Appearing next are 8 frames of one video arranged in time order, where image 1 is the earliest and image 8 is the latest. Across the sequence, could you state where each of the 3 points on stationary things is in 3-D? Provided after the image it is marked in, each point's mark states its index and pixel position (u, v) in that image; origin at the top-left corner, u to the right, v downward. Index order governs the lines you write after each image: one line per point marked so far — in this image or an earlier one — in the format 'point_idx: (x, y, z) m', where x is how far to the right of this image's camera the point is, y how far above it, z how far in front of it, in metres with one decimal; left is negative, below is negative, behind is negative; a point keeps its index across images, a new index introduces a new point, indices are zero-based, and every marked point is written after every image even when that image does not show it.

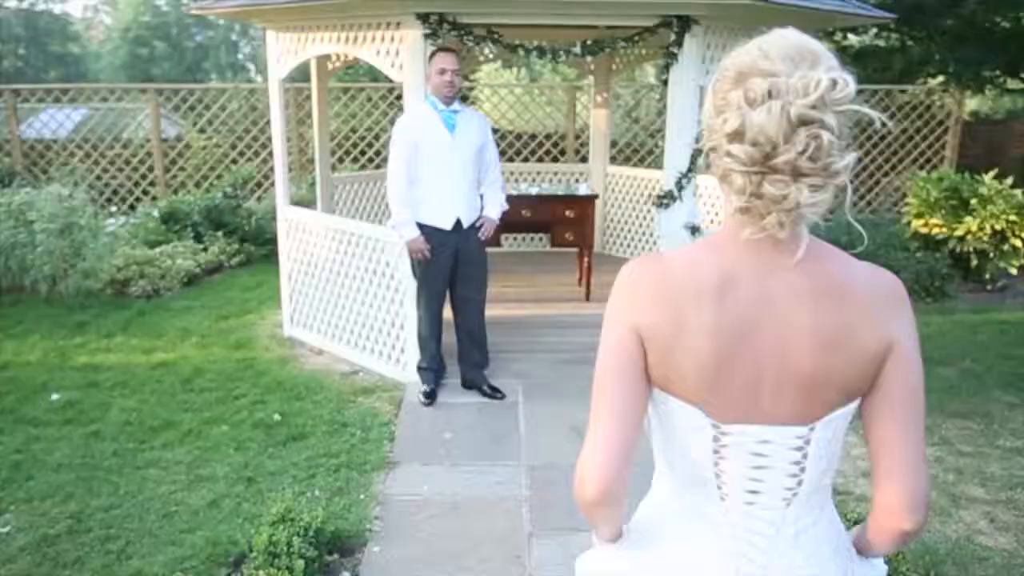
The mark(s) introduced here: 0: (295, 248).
0: (-1.6, +0.3, +5.9) m
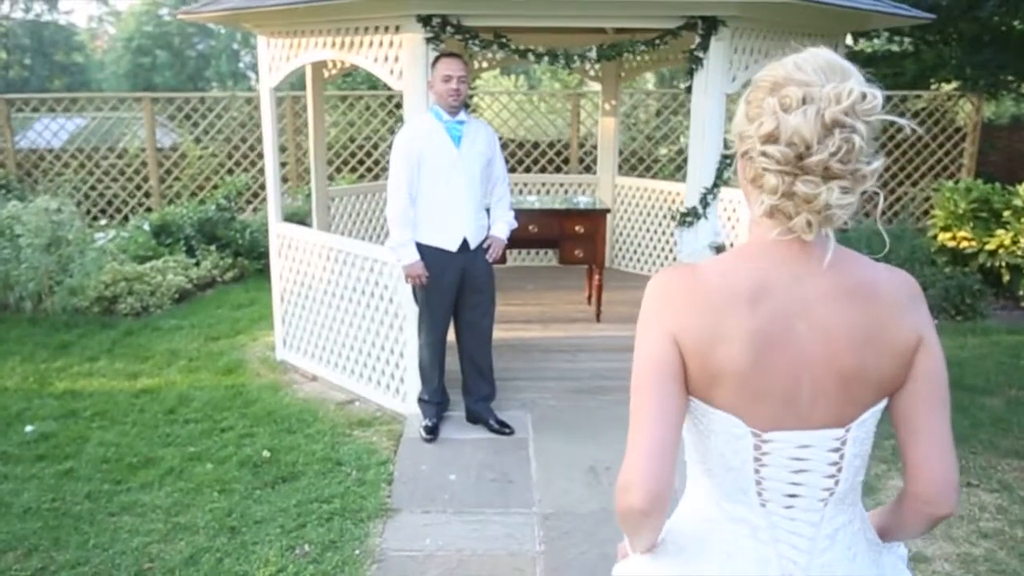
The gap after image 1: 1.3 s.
0: (-1.5, +0.1, +5.5) m
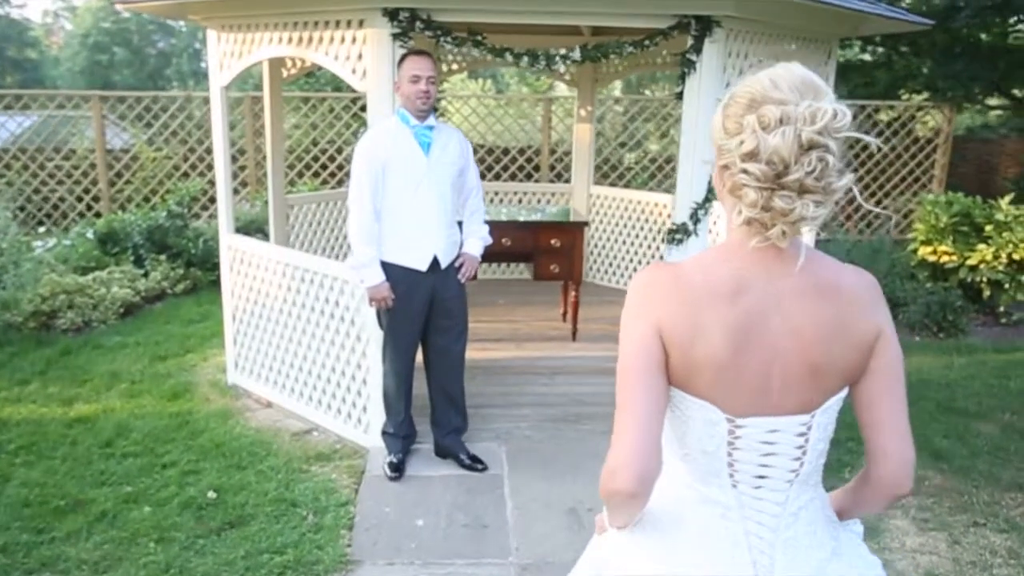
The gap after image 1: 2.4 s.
0: (-1.7, 0.0, +5.1) m
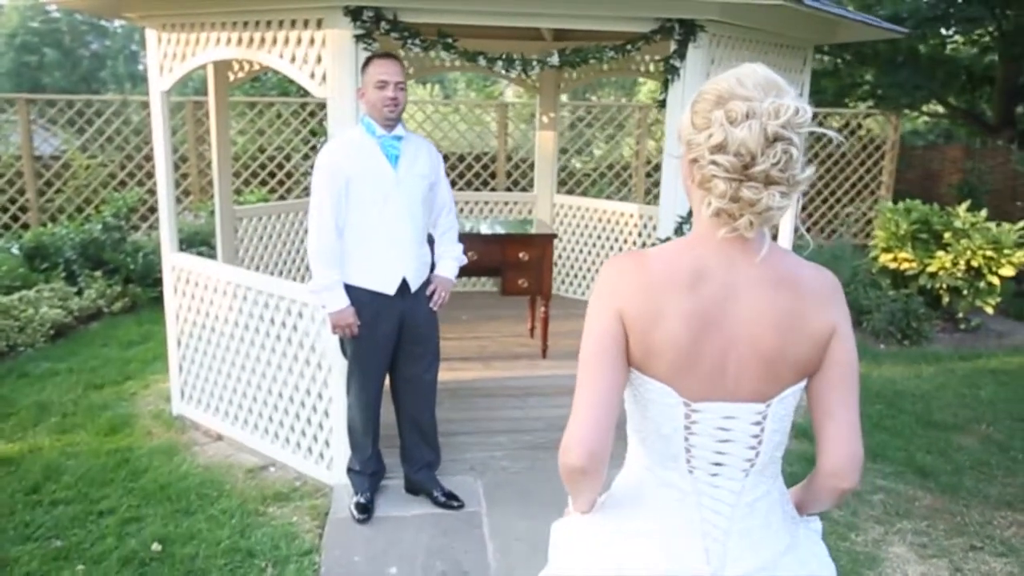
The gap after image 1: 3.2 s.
0: (-1.9, -0.1, +4.7) m
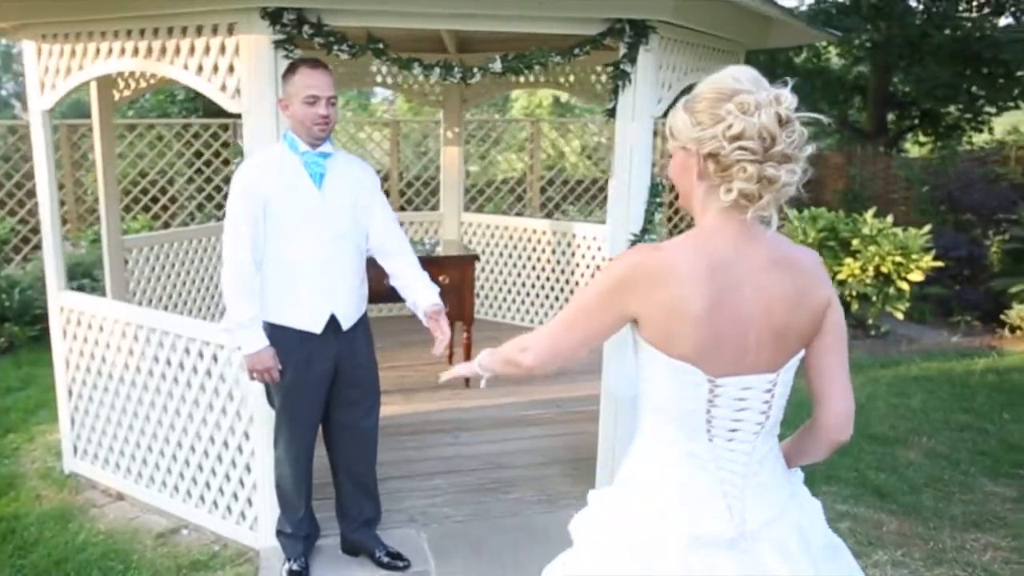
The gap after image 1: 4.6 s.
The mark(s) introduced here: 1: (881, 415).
0: (-2.2, -0.3, +4.1) m
1: (+2.8, -0.9, +6.1) m
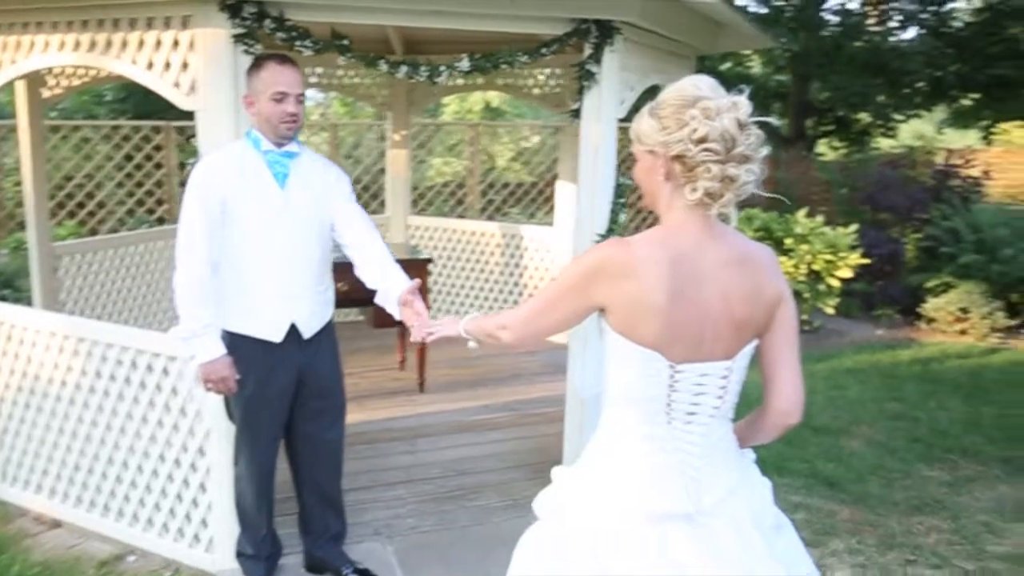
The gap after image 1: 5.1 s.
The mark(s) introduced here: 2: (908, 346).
0: (-2.4, -0.4, +3.8) m
1: (+2.4, -0.9, +6.3) m
2: (+4.0, -0.6, +8.3) m
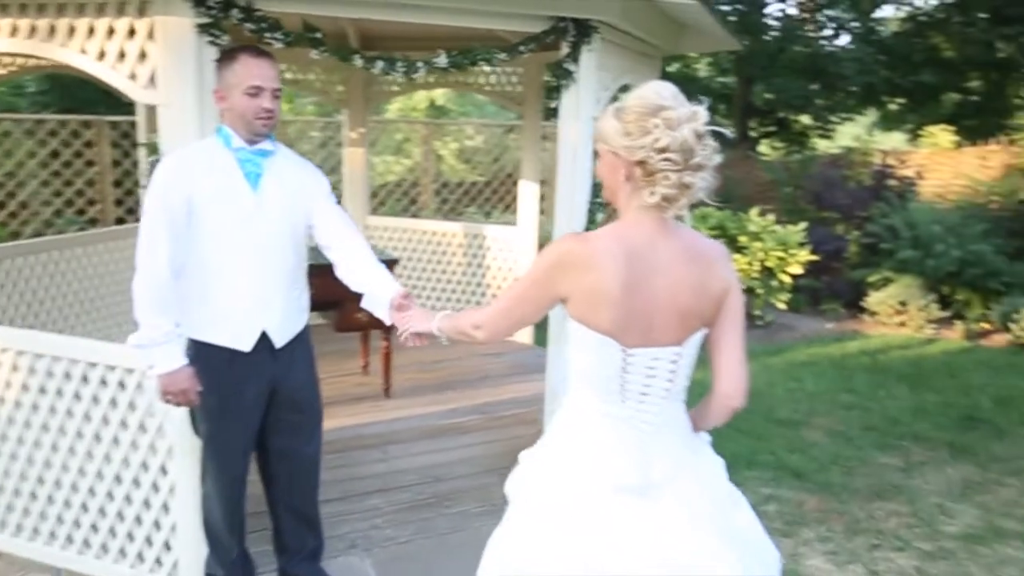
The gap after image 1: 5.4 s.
0: (-2.5, -0.4, +3.6) m
1: (+2.1, -0.9, +6.3) m
2: (+3.6, -0.5, +8.4) m
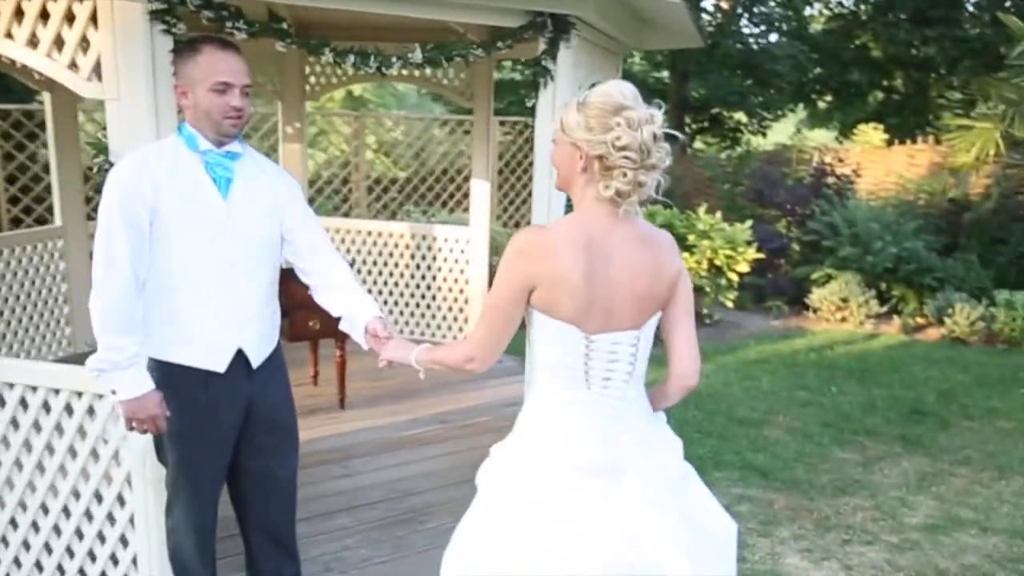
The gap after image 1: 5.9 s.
0: (-2.6, -0.5, +3.2) m
1: (+1.8, -0.9, +6.3) m
2: (+3.1, -0.5, +8.6) m
